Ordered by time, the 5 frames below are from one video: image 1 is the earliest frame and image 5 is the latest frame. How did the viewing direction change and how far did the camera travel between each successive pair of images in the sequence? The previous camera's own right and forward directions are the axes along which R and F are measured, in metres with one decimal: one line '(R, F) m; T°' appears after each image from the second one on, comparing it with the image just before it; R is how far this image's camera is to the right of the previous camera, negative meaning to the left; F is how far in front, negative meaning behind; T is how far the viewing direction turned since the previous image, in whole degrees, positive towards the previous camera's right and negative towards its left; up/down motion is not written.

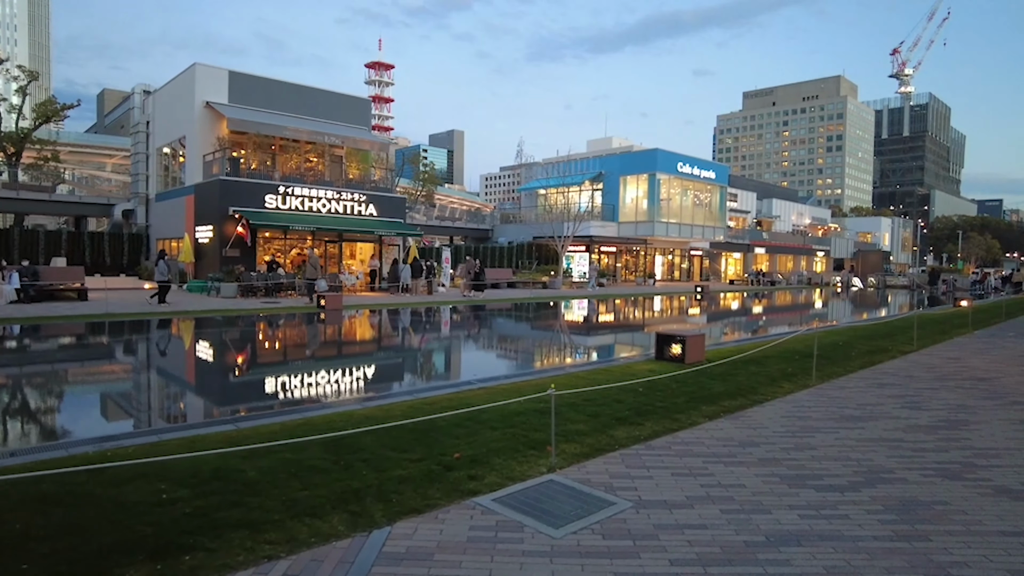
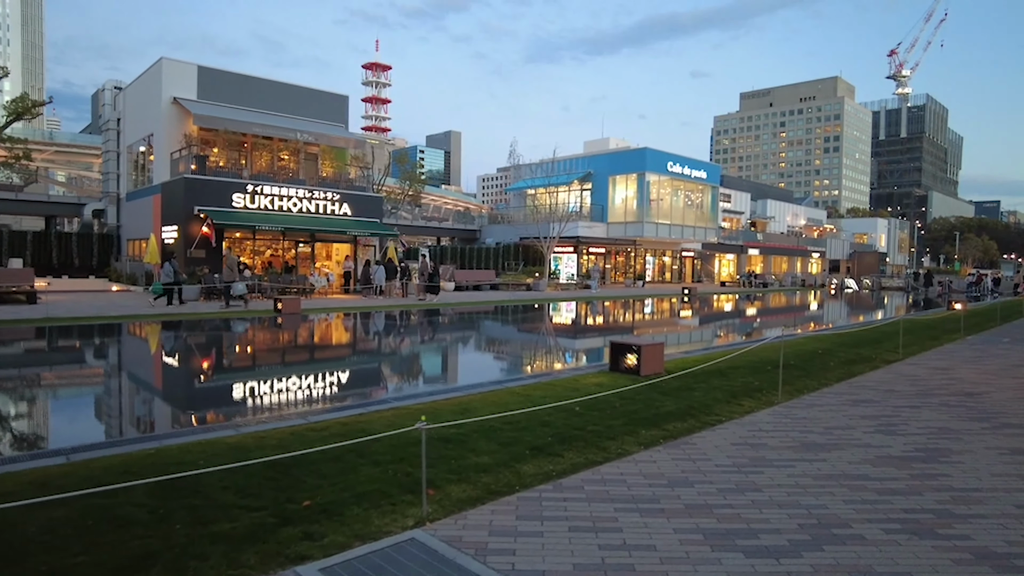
(+0.8, +1.0) m; 0°
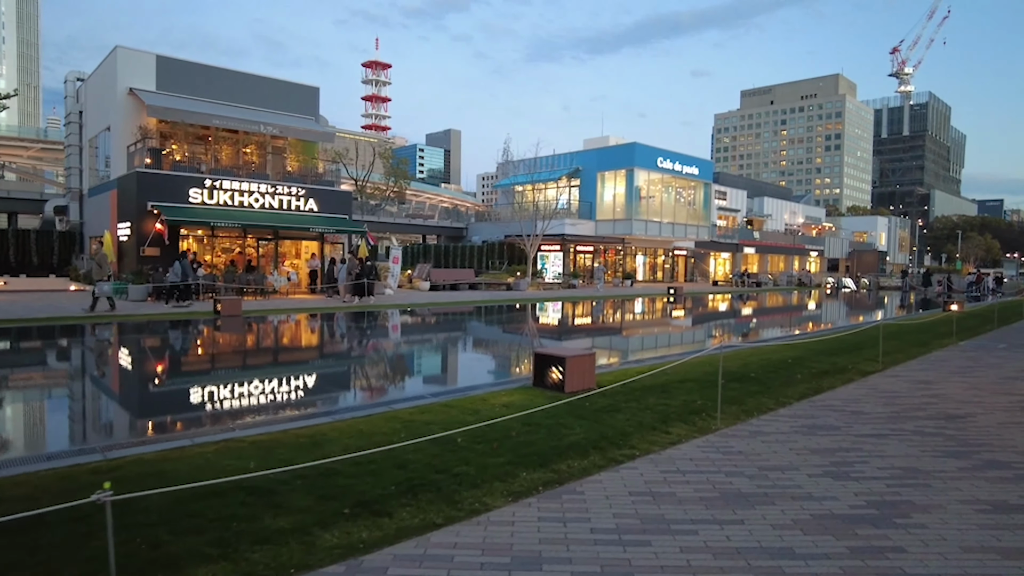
(+1.1, +1.3) m; 0°
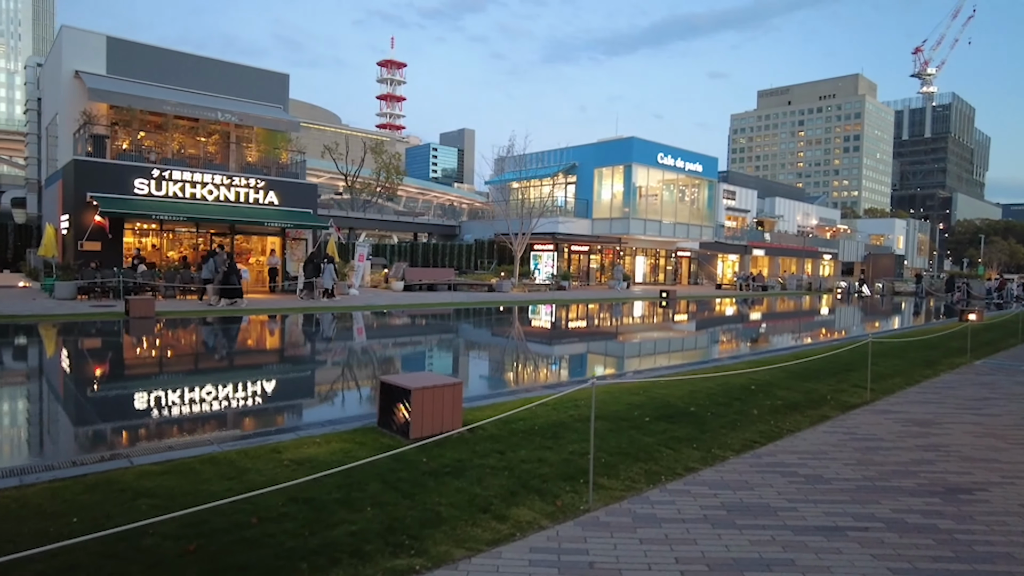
(+1.5, +2.0) m; -1°
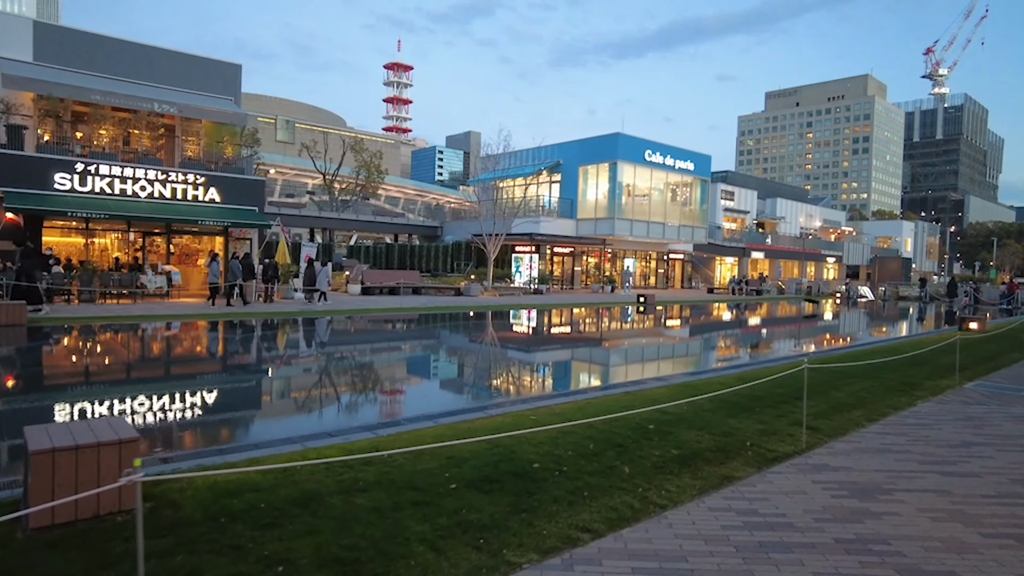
(+1.7, +1.9) m; -1°
